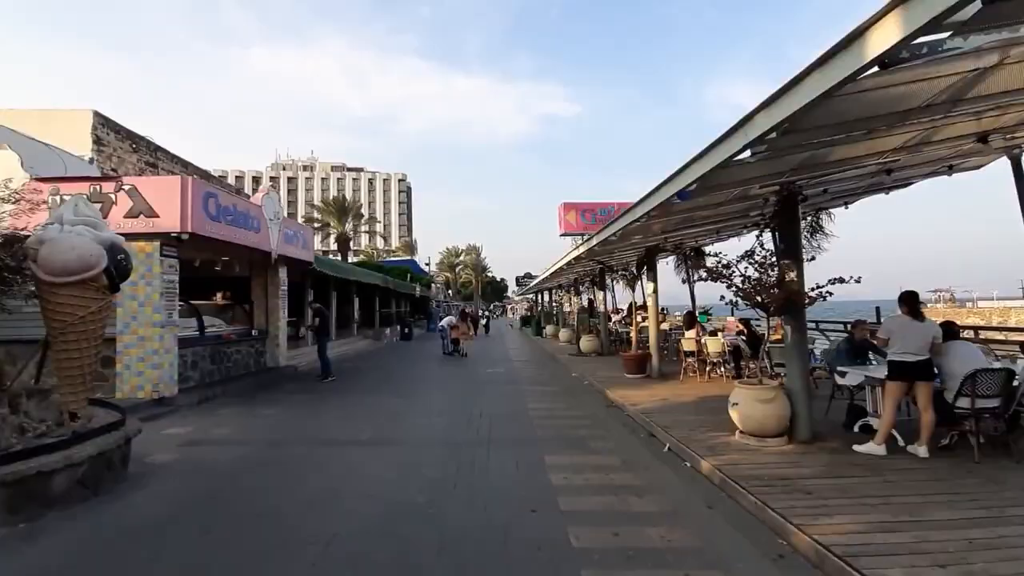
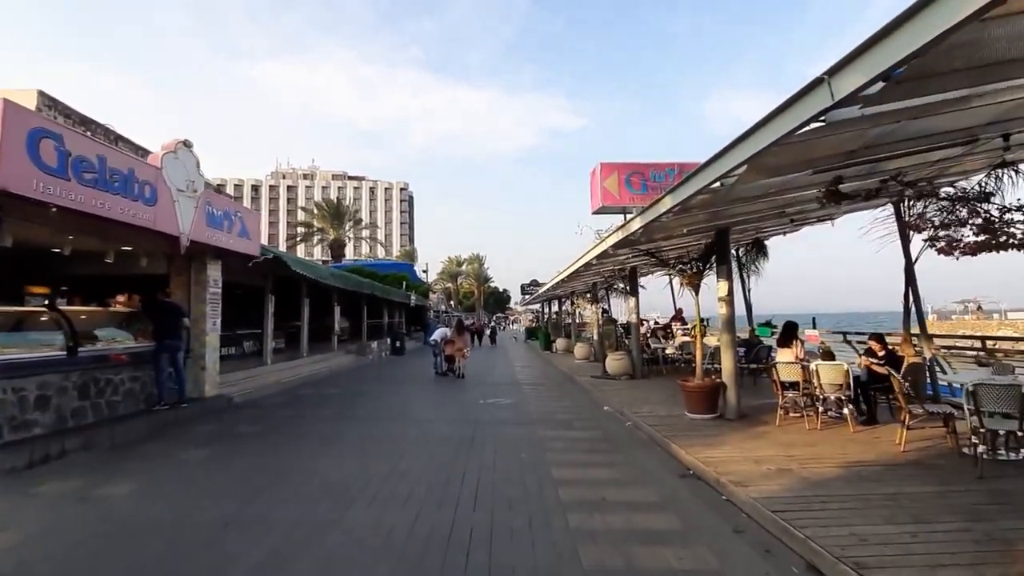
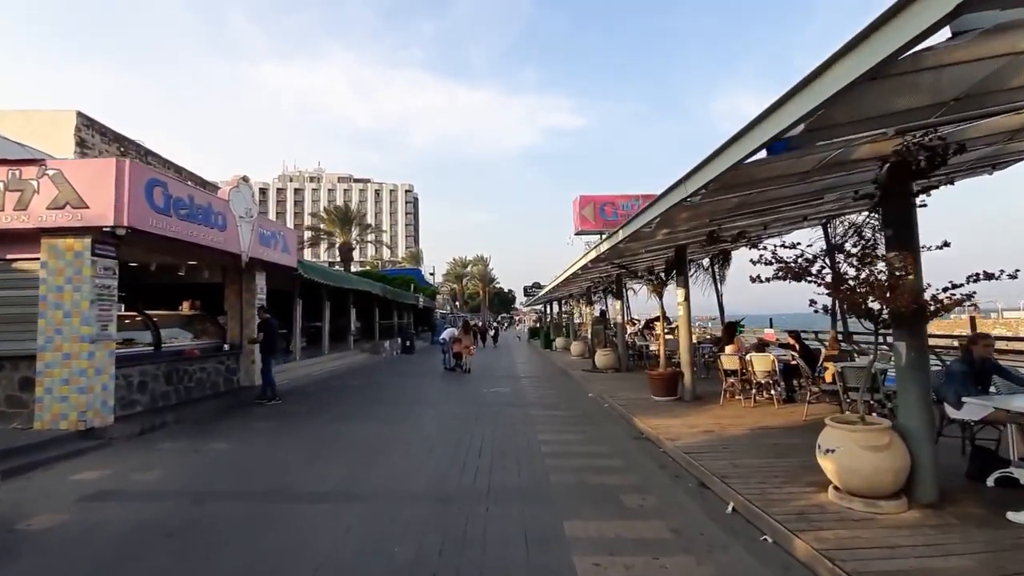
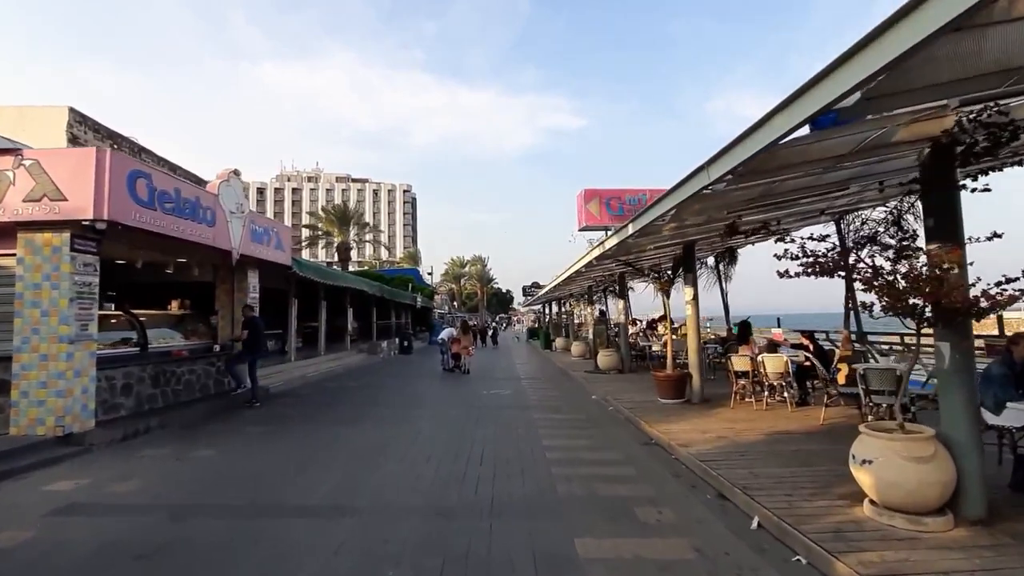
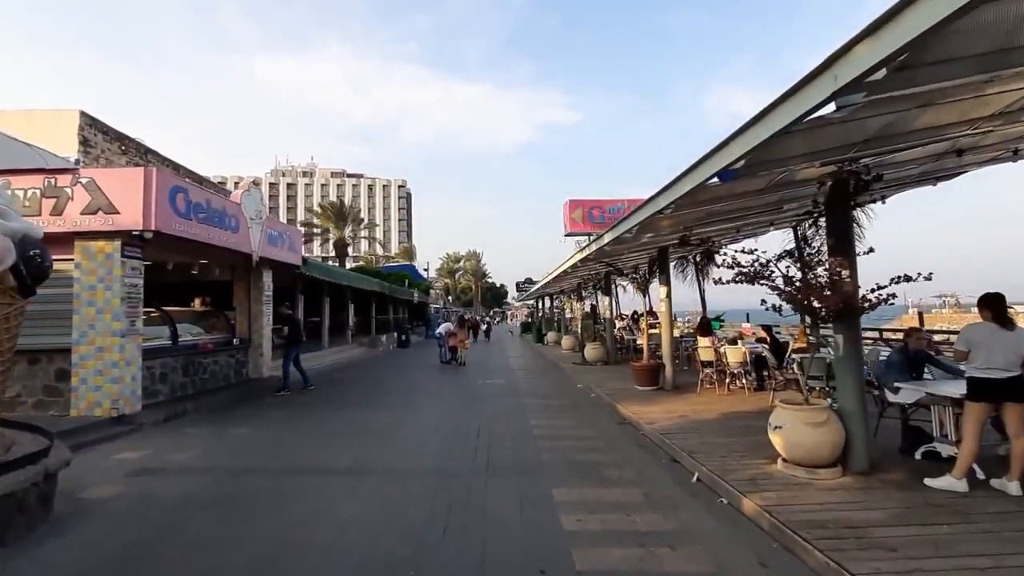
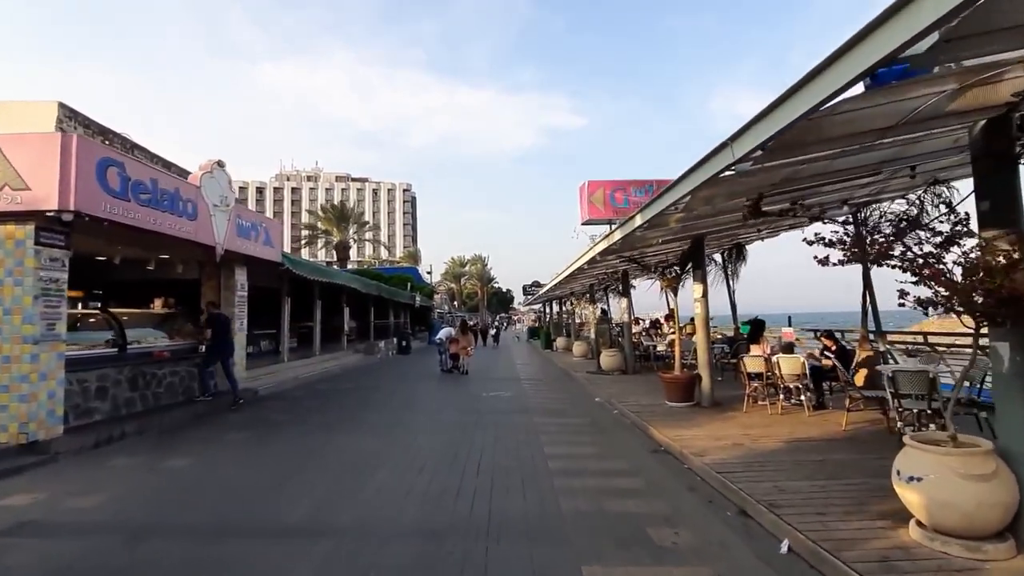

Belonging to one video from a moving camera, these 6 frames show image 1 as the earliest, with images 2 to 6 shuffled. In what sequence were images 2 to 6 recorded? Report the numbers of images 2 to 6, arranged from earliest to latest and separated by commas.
5, 3, 4, 6, 2
